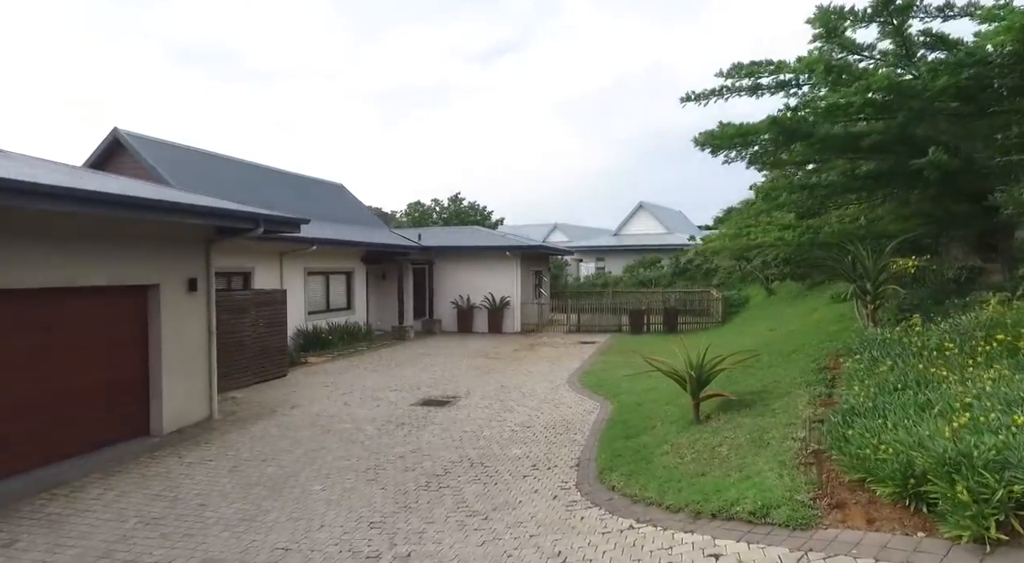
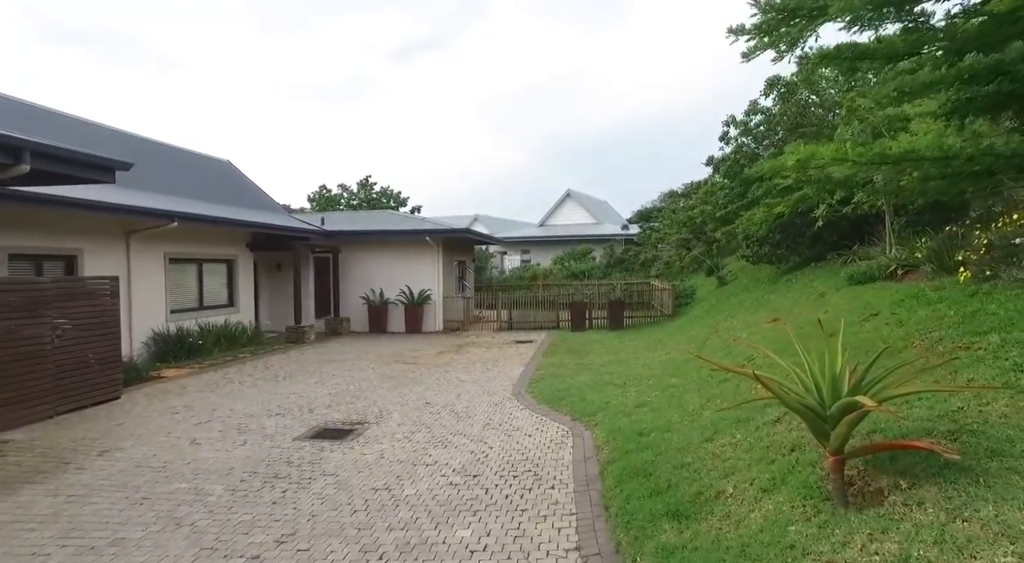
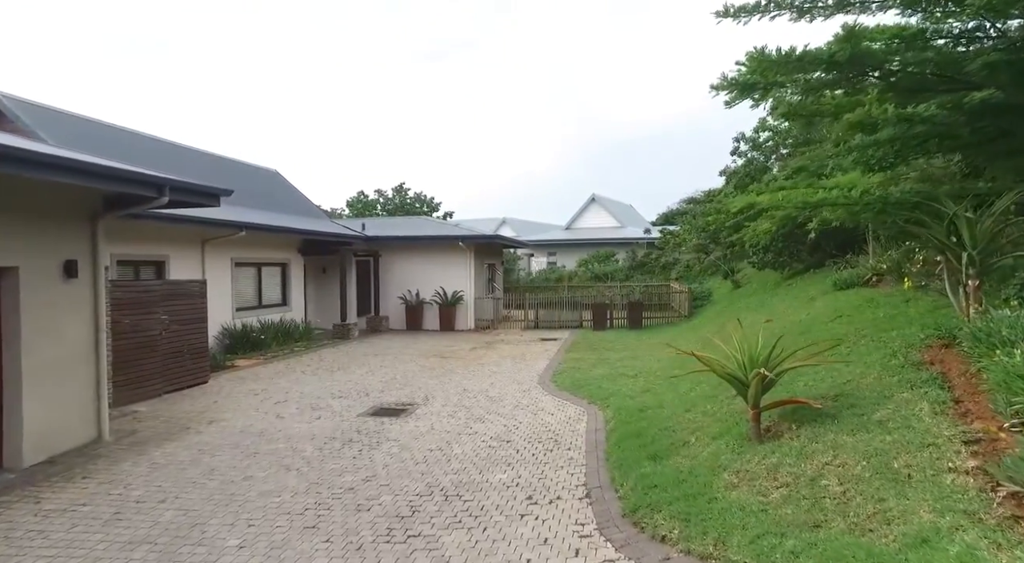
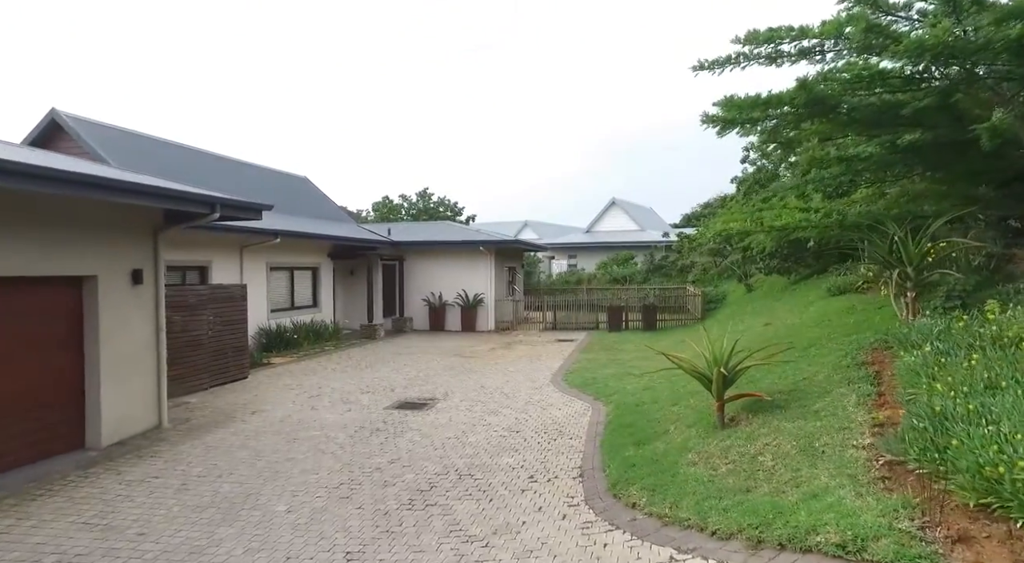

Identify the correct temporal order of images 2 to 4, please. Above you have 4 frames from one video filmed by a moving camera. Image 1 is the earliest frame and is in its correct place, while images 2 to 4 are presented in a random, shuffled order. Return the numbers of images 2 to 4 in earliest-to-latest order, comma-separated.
4, 3, 2
